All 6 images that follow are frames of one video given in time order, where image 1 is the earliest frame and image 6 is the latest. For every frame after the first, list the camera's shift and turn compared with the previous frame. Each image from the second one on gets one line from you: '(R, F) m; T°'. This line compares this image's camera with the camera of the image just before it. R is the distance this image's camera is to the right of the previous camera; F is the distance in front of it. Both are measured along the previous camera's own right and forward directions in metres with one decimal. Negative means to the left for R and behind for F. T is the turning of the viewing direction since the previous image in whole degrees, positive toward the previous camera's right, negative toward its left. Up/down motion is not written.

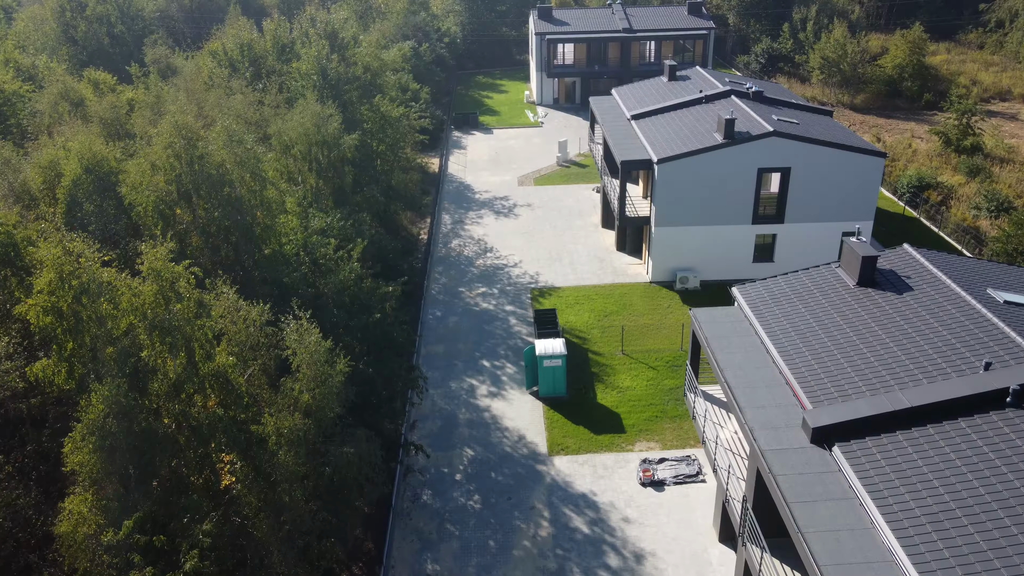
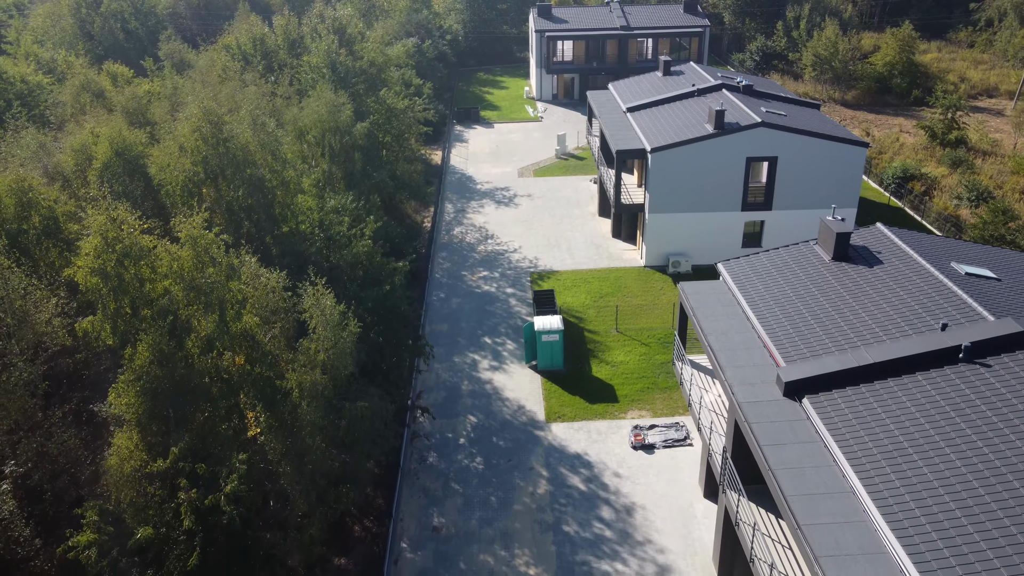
(0.0, -1.2) m; 0°
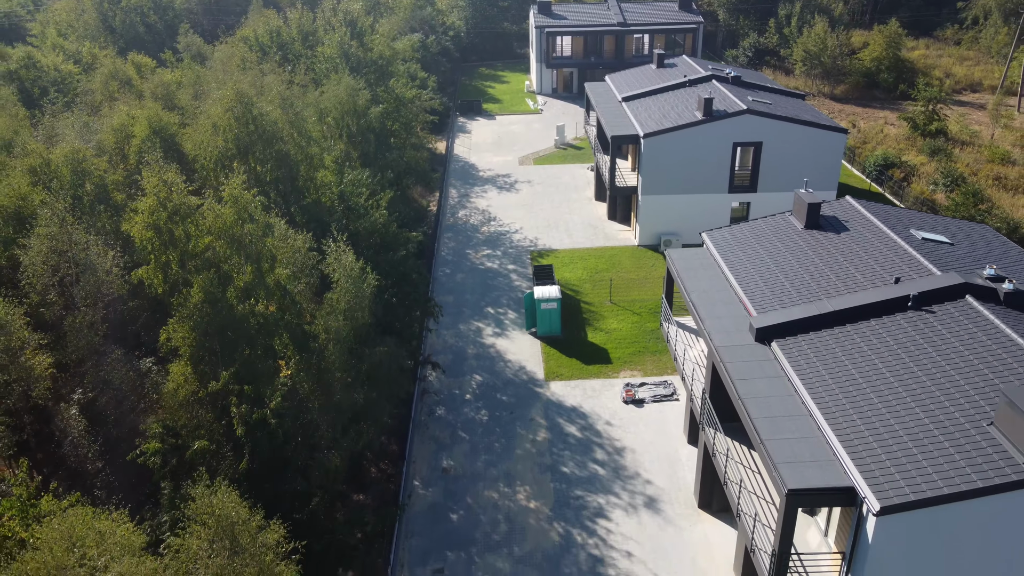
(-0.1, -1.7) m; 0°
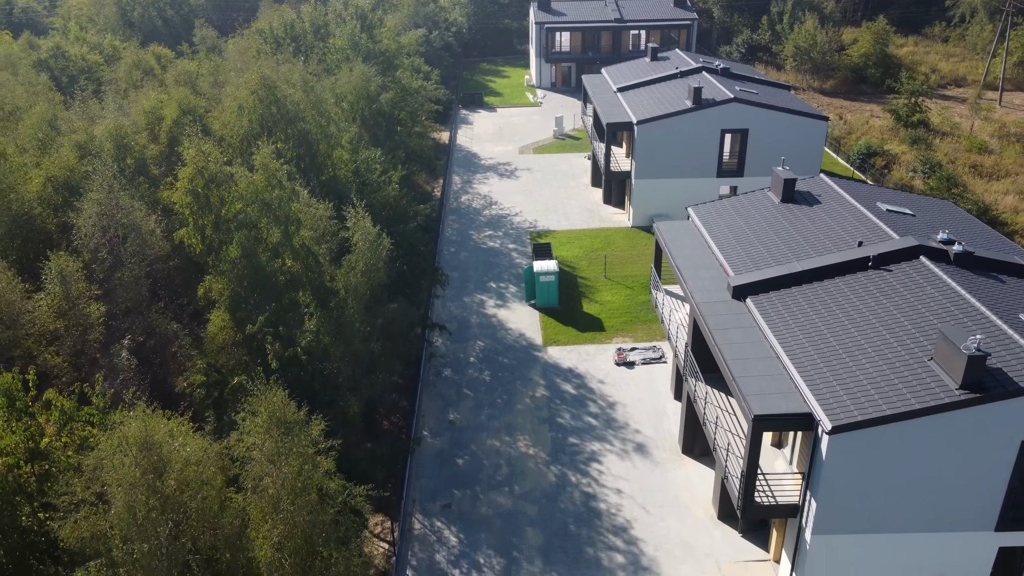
(0.0, -1.7) m; 0°
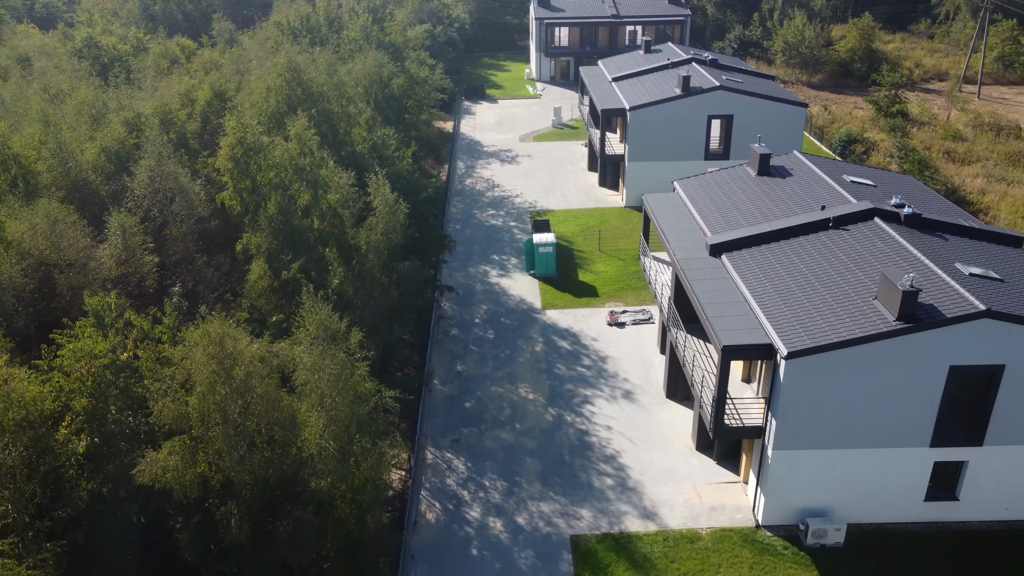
(-0.1, -2.1) m; 0°
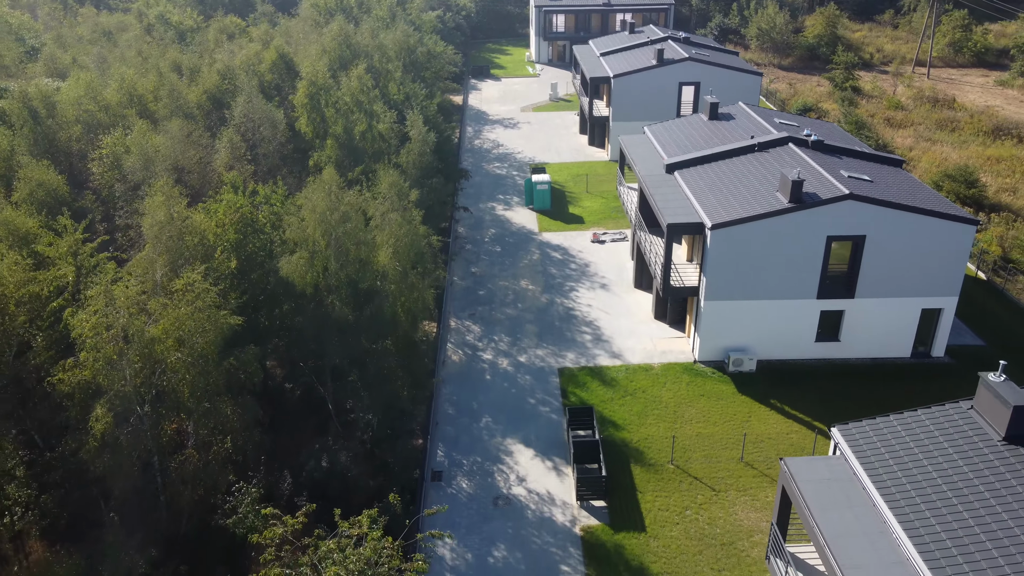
(-0.1, -5.9) m; 0°
